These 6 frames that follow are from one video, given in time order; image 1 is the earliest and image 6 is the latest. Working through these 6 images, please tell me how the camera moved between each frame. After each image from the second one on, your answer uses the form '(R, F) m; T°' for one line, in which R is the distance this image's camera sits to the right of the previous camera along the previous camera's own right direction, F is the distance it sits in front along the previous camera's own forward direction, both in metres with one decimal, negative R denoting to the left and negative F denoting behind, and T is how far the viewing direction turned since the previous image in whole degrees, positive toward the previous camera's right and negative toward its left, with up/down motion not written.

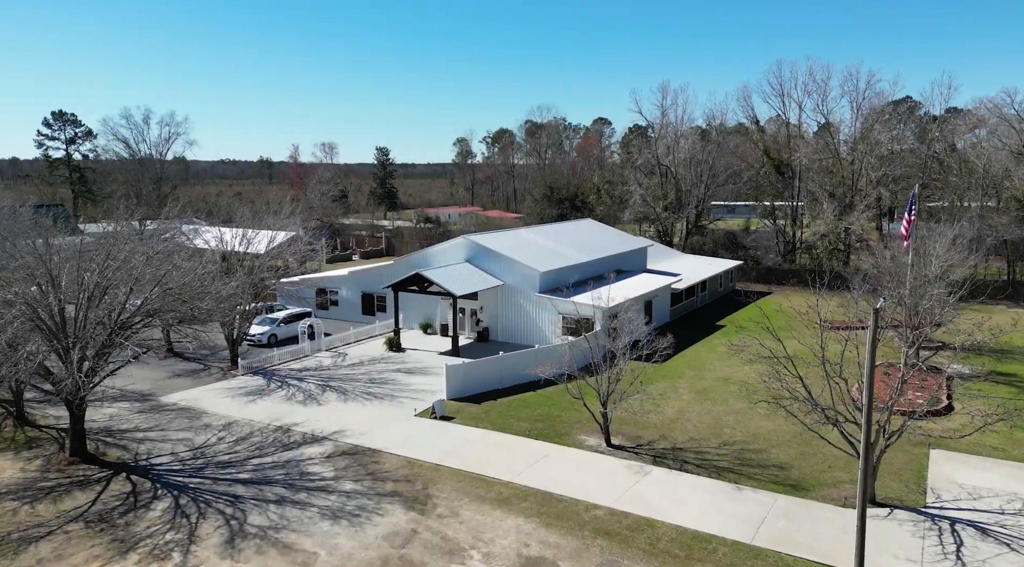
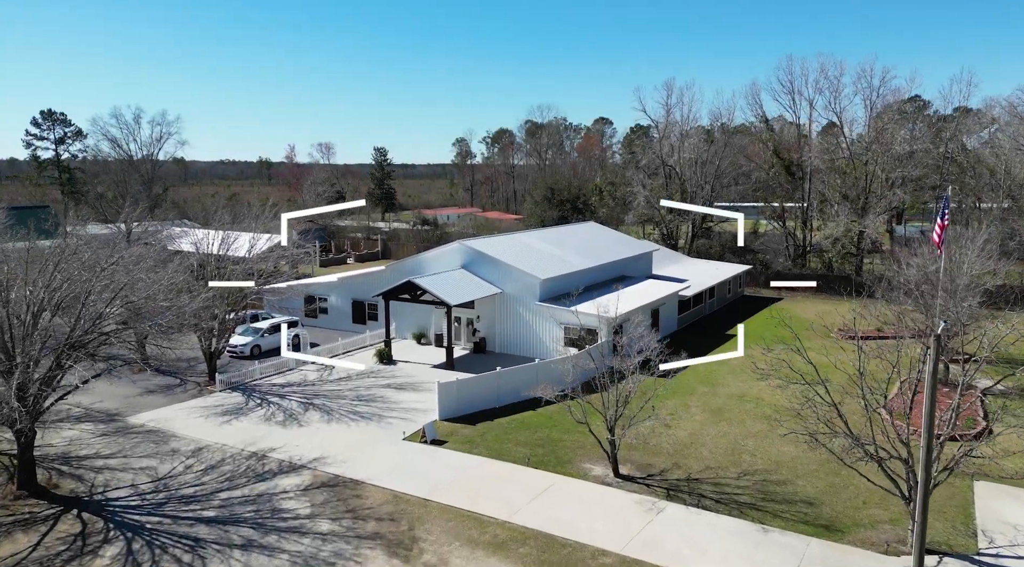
(+0.1, +1.7) m; 0°
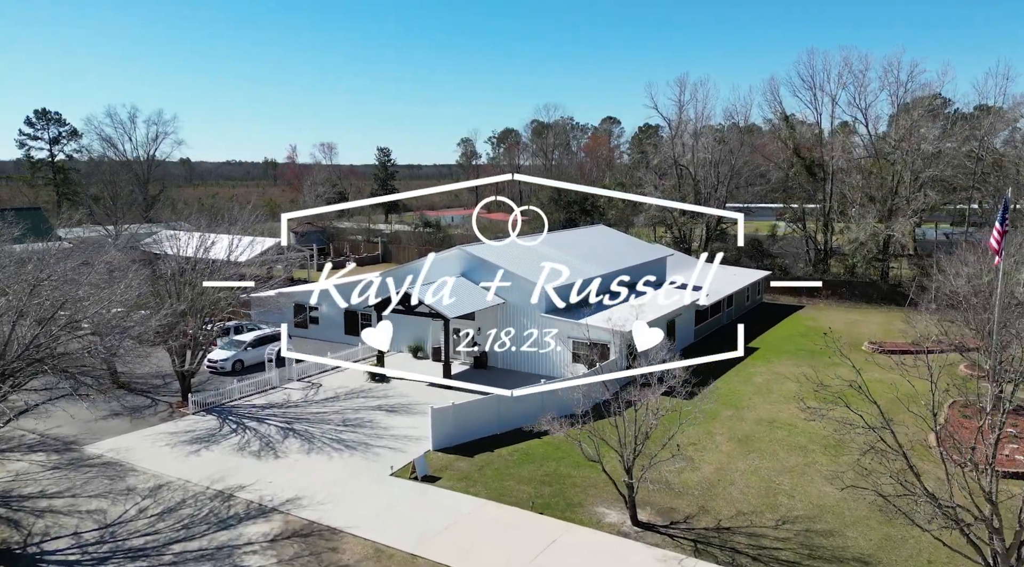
(+0.1, +2.2) m; 0°
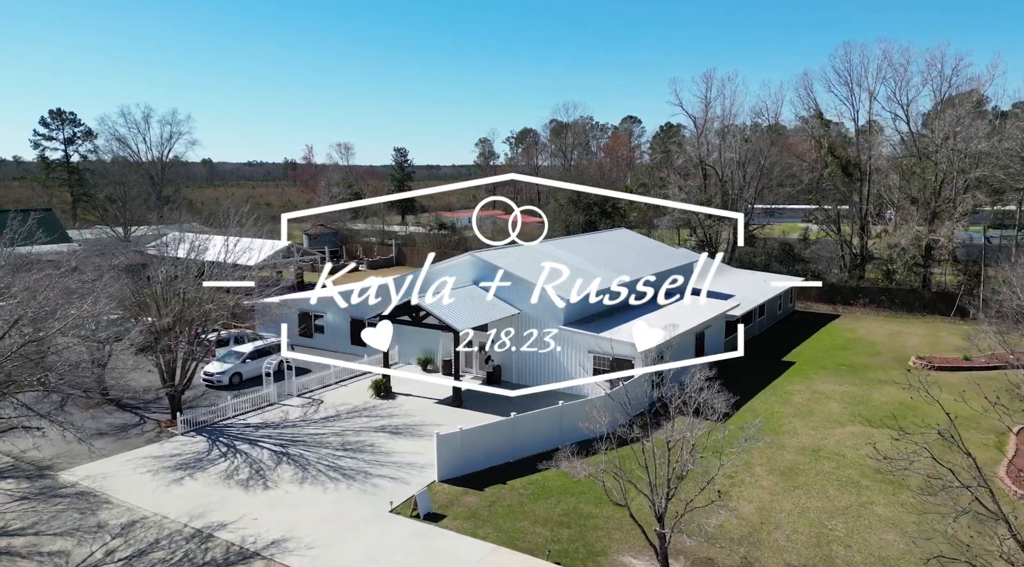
(+0.1, +1.8) m; -1°
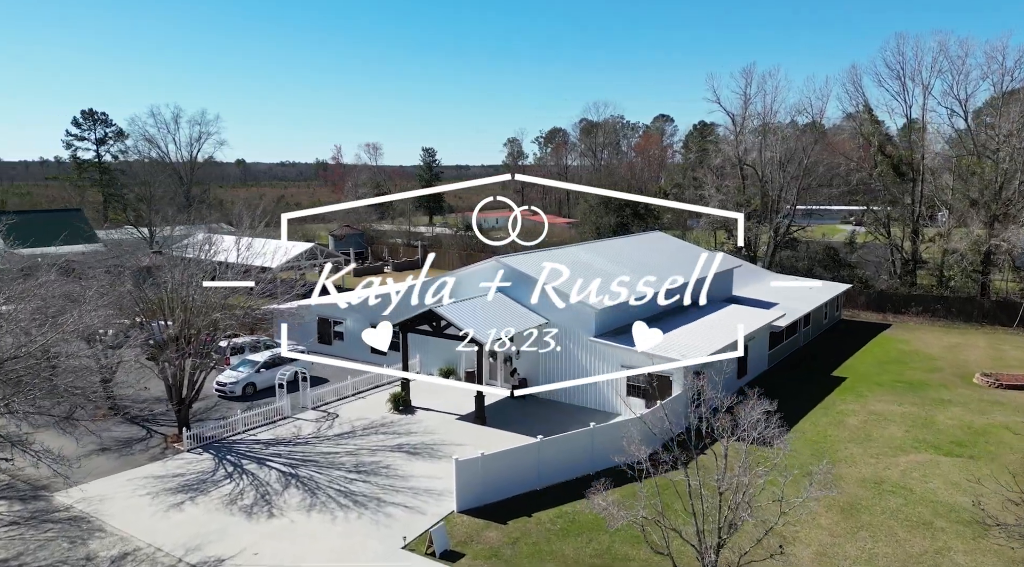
(0.0, +1.5) m; -2°
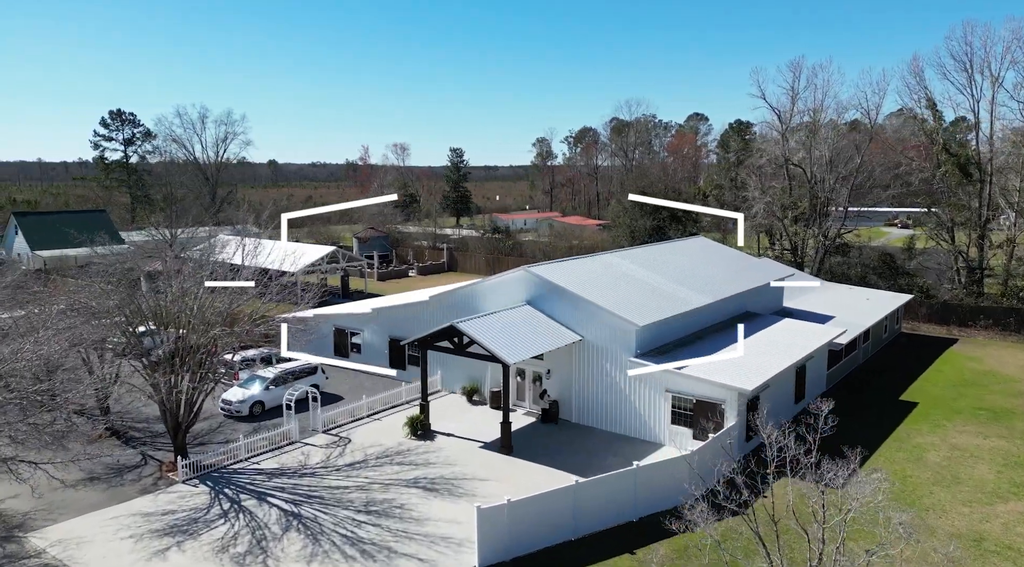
(-0.1, +2.0) m; -2°
